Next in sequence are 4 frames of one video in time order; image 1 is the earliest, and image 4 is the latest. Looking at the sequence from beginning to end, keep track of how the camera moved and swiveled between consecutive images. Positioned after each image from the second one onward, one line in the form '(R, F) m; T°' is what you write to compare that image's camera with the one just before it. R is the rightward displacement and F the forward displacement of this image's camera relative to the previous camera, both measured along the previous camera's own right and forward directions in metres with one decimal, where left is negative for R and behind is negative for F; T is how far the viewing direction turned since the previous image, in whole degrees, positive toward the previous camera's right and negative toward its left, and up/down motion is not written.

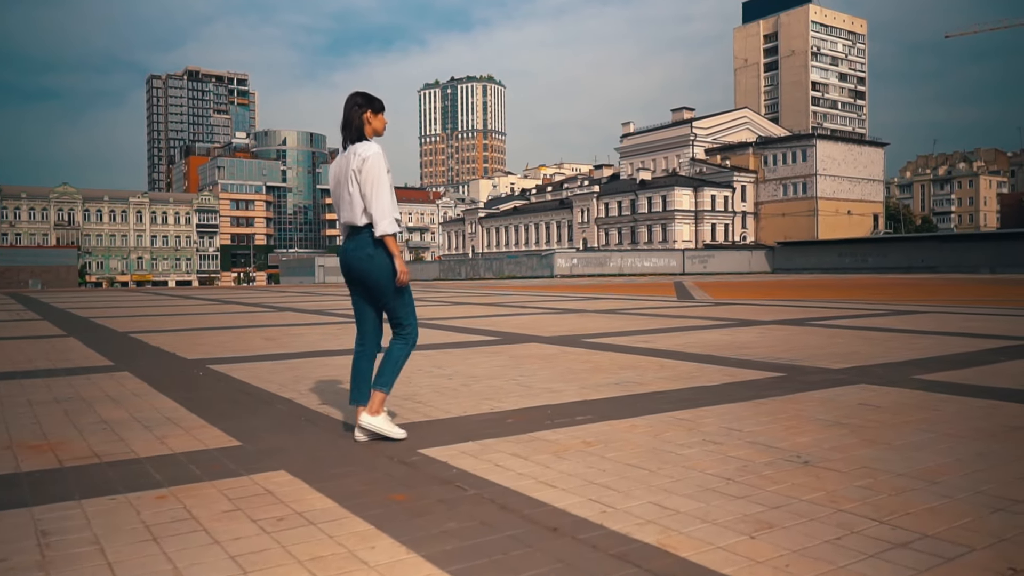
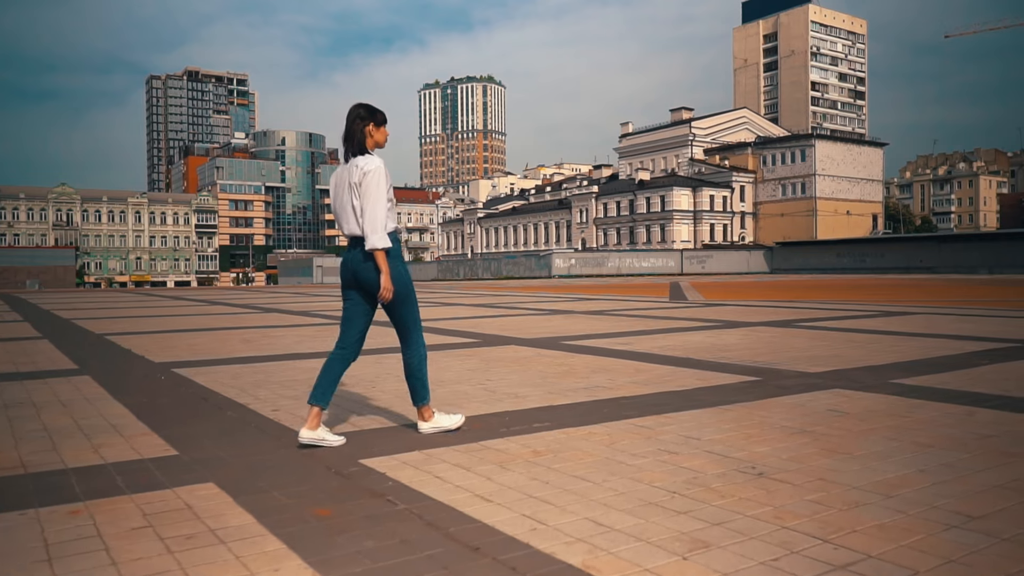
(+0.3, +0.2) m; 0°
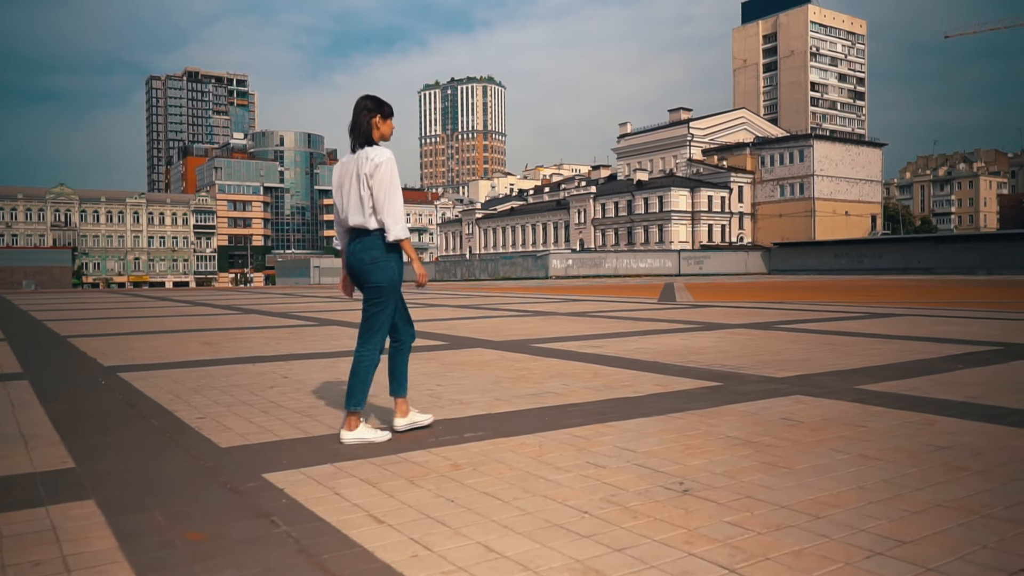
(+0.4, +0.3) m; 0°
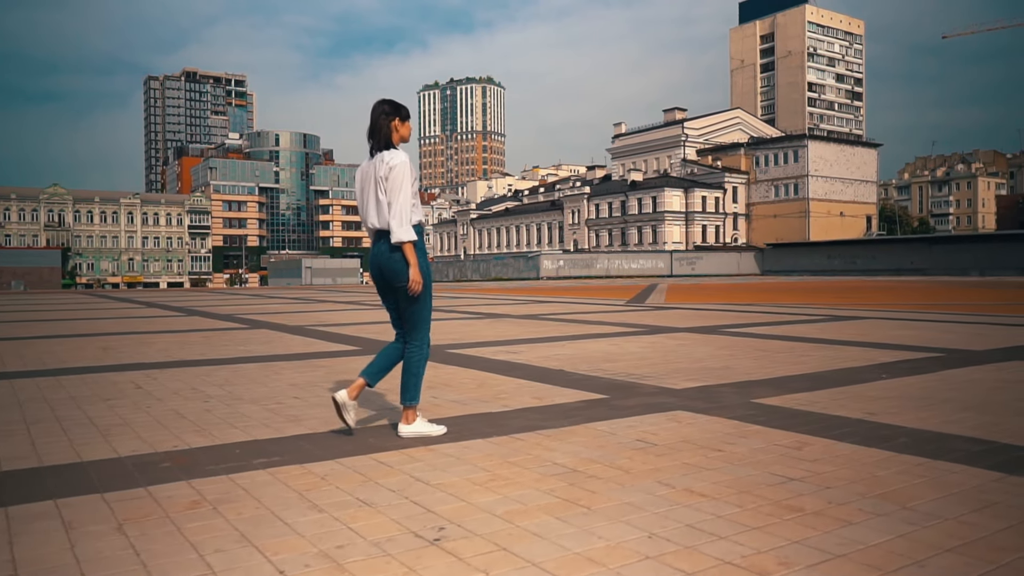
(+1.1, +0.6) m; 0°
